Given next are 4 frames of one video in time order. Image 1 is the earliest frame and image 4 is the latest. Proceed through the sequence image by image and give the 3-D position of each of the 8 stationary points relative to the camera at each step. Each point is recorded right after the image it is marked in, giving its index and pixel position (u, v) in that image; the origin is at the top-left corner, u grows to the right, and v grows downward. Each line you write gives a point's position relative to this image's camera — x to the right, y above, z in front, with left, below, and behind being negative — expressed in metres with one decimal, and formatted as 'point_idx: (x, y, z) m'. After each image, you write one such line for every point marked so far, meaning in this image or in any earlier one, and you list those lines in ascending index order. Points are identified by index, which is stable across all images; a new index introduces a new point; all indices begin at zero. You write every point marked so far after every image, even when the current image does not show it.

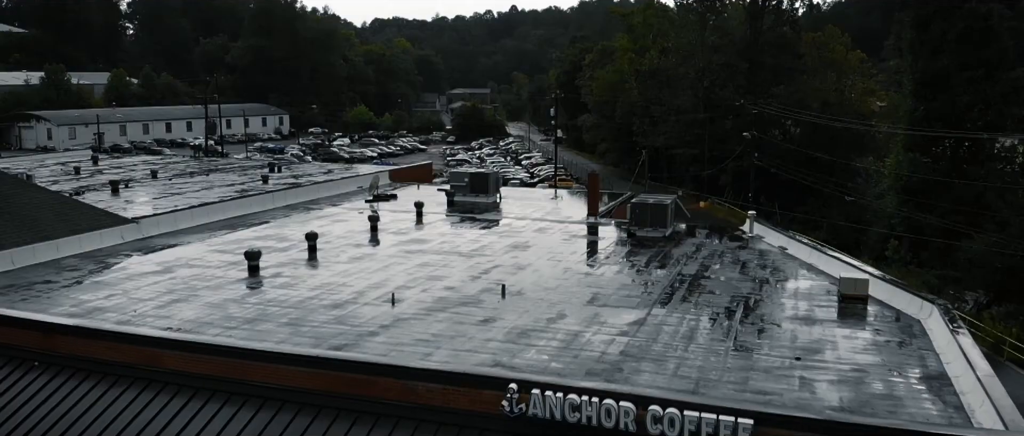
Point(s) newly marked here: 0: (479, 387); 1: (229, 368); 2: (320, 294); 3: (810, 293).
0: (-0.6, -2.7, +12.5) m
1: (-5.2, -2.7, +14.2) m
2: (-4.7, -1.9, +18.8) m
3: (+7.6, -1.7, +19.7) m
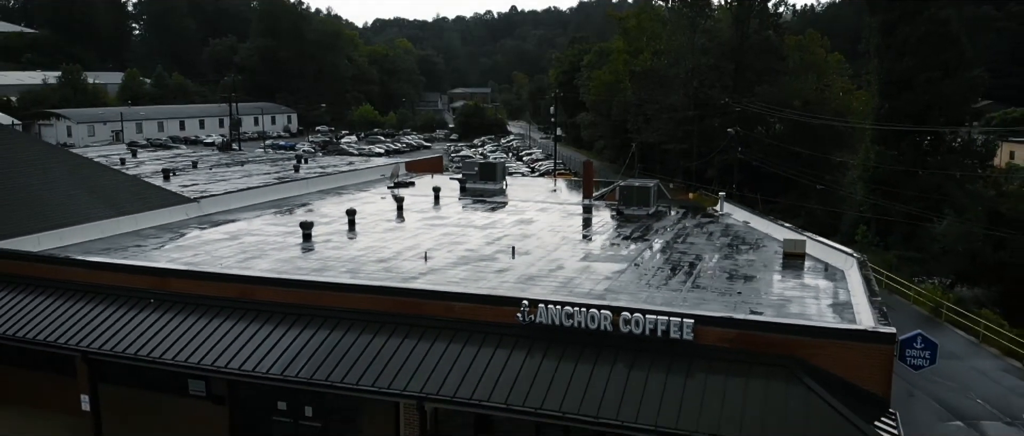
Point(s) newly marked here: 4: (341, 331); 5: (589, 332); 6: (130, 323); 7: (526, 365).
0: (-0.3, -1.9, +17.0) m
1: (-5.0, -2.0, +18.7) m
2: (-4.5, -1.1, +23.3) m
3: (+7.9, -0.9, +24.1) m
4: (-4.1, -2.6, +18.0) m
5: (+1.7, -2.4, +16.3) m
6: (-9.9, -2.6, +19.5) m
7: (+0.3, -3.1, +16.1) m
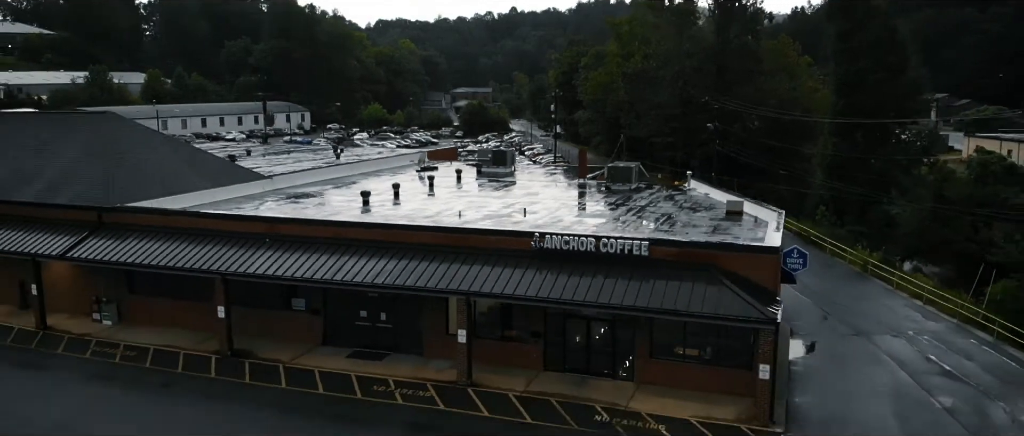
0: (+0.2, -0.6, +24.6) m
1: (-4.5, -0.6, +26.3) m
2: (-4.0, +0.2, +30.9) m
3: (+8.4, +0.4, +31.8) m
4: (-3.6, -1.3, +25.7) m
5: (+2.2, -1.1, +23.9) m
6: (-9.4, -1.3, +27.1) m
7: (+0.8, -1.8, +23.8) m
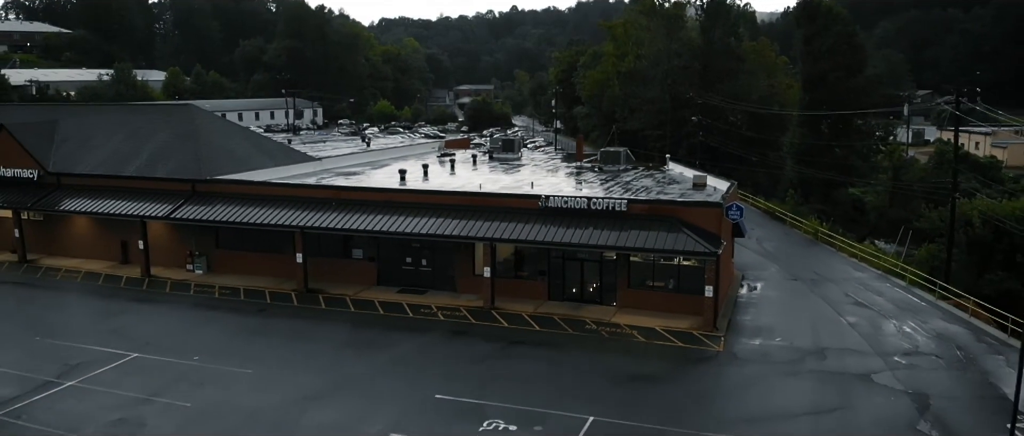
0: (+0.7, +0.8, +32.3) m
1: (-4.0, +0.8, +34.0) m
2: (-3.5, +1.7, +38.5) m
3: (+8.9, +1.9, +39.5) m
4: (-3.0, +0.1, +33.3) m
5: (+2.7, +0.3, +31.6) m
6: (-8.9, +0.1, +34.8) m
7: (+1.3, -0.3, +31.4) m
